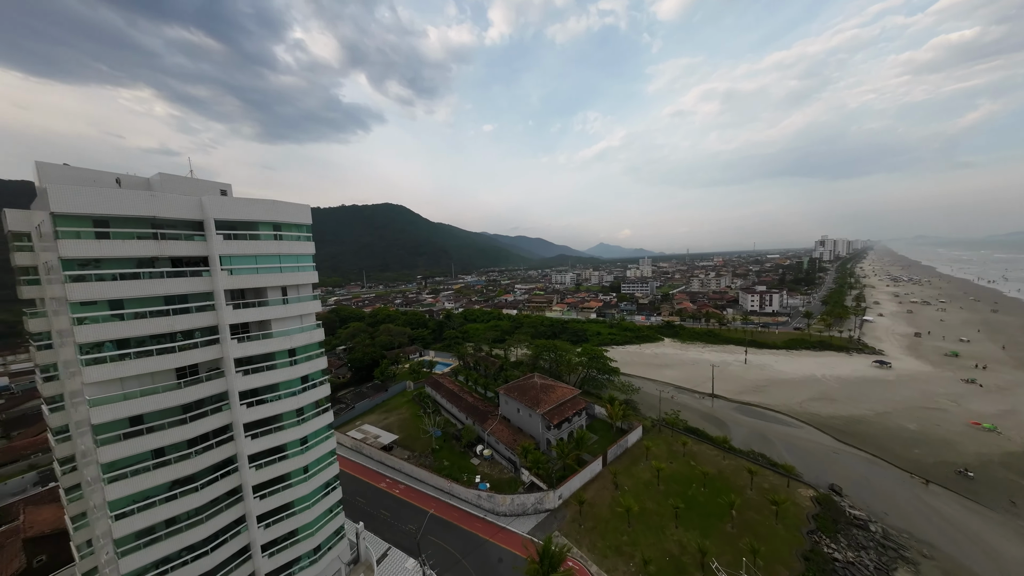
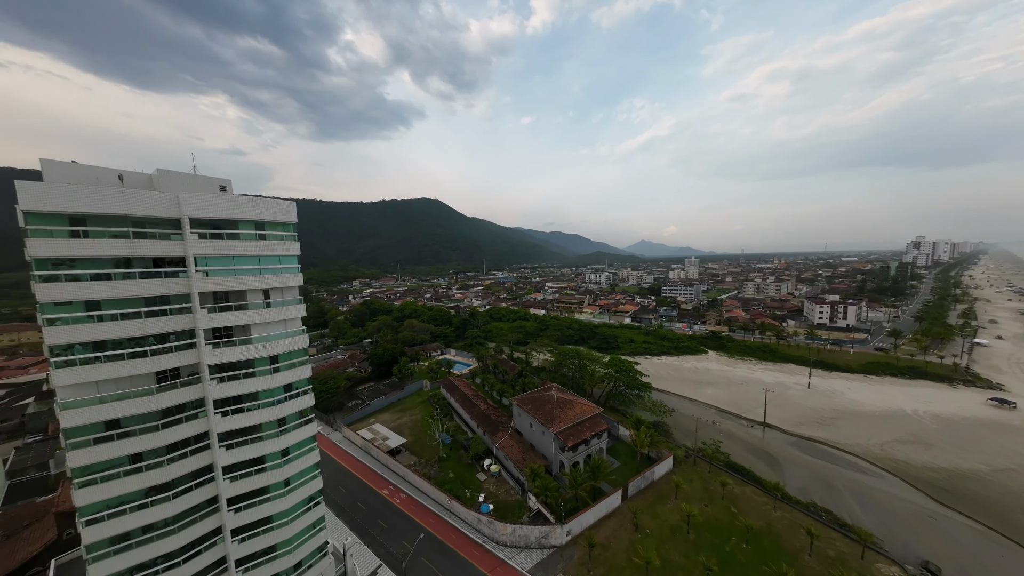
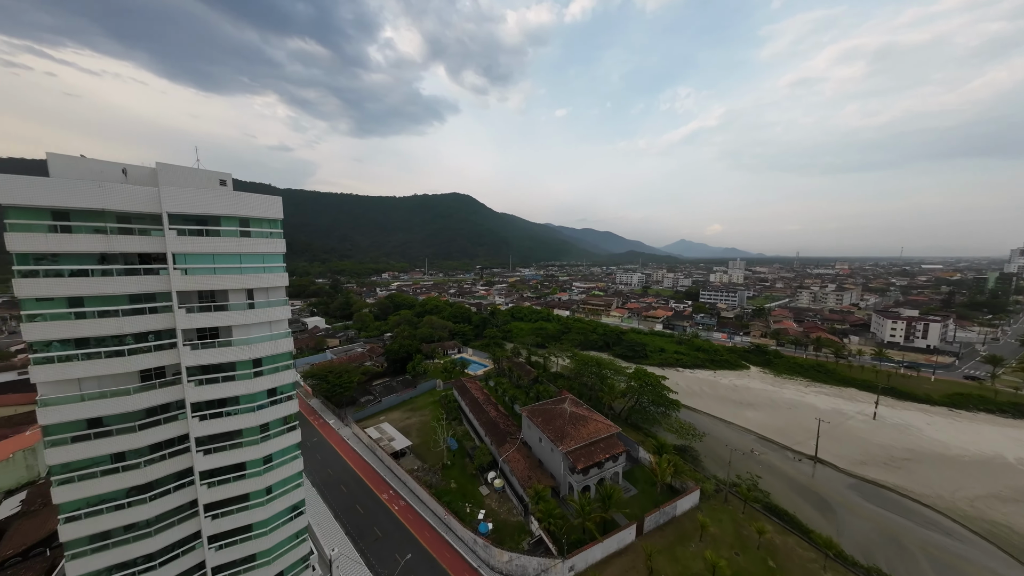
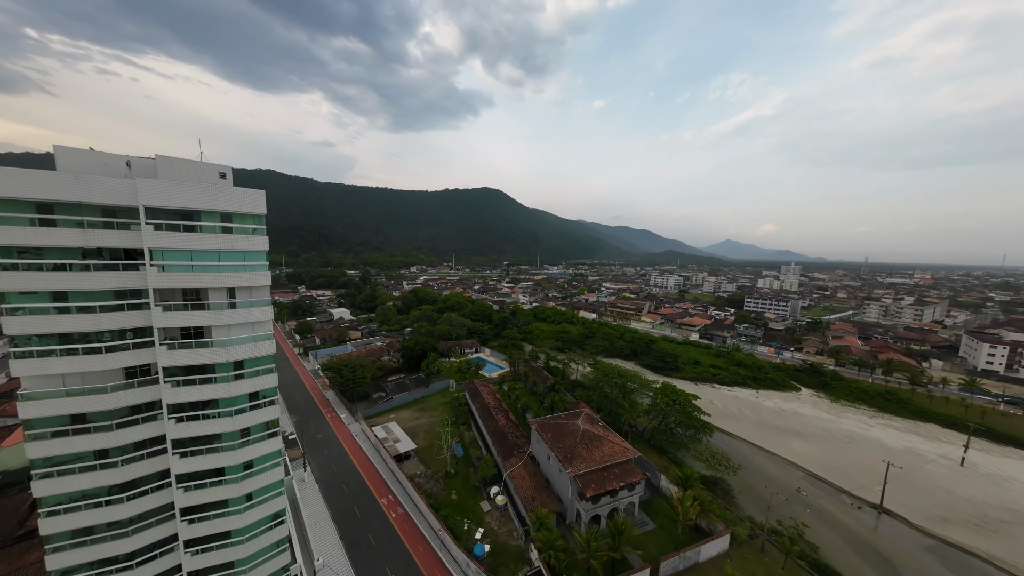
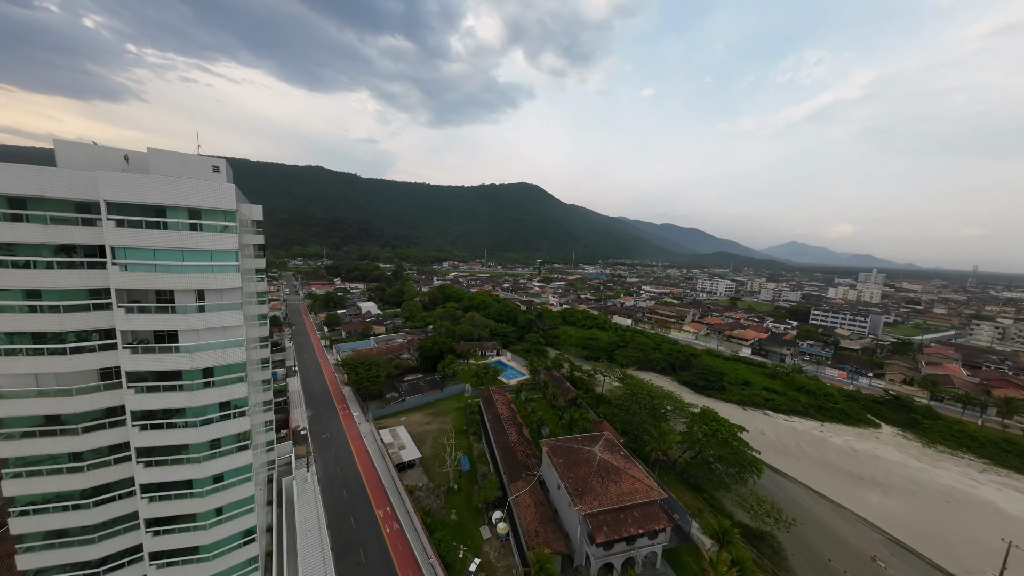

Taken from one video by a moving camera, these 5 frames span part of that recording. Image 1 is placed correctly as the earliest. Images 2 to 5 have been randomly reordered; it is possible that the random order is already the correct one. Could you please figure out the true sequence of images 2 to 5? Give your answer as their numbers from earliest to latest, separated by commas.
2, 3, 4, 5
